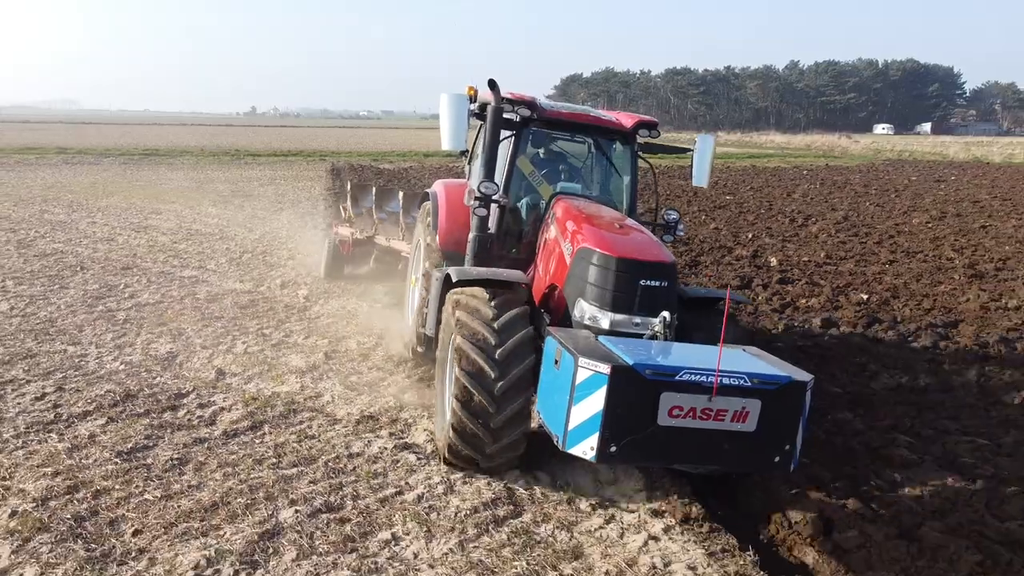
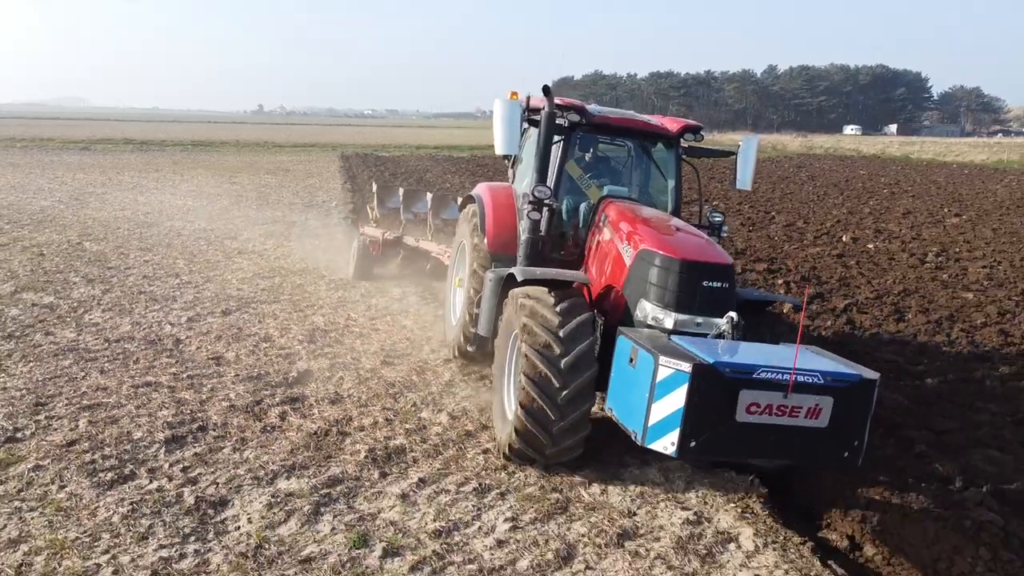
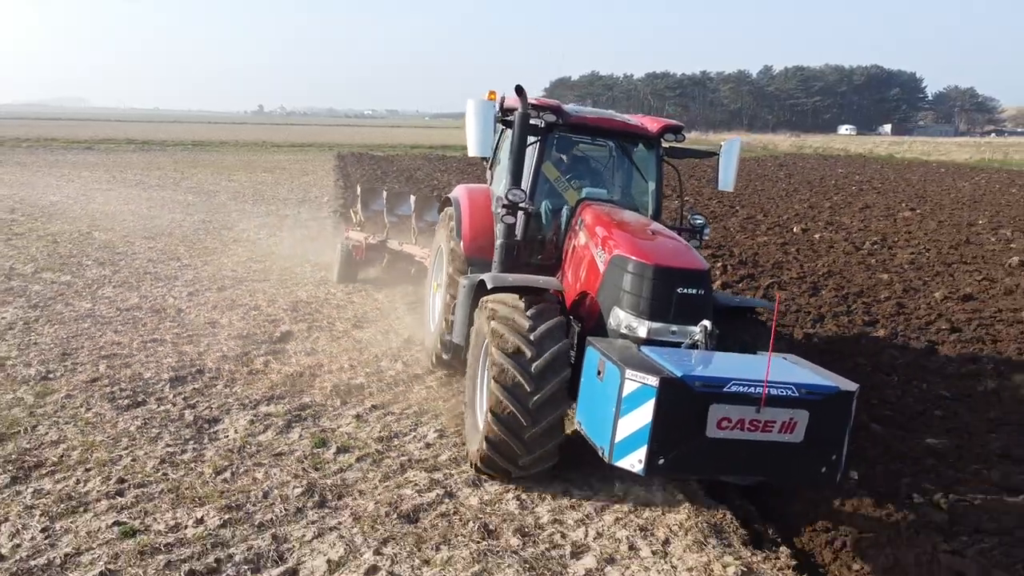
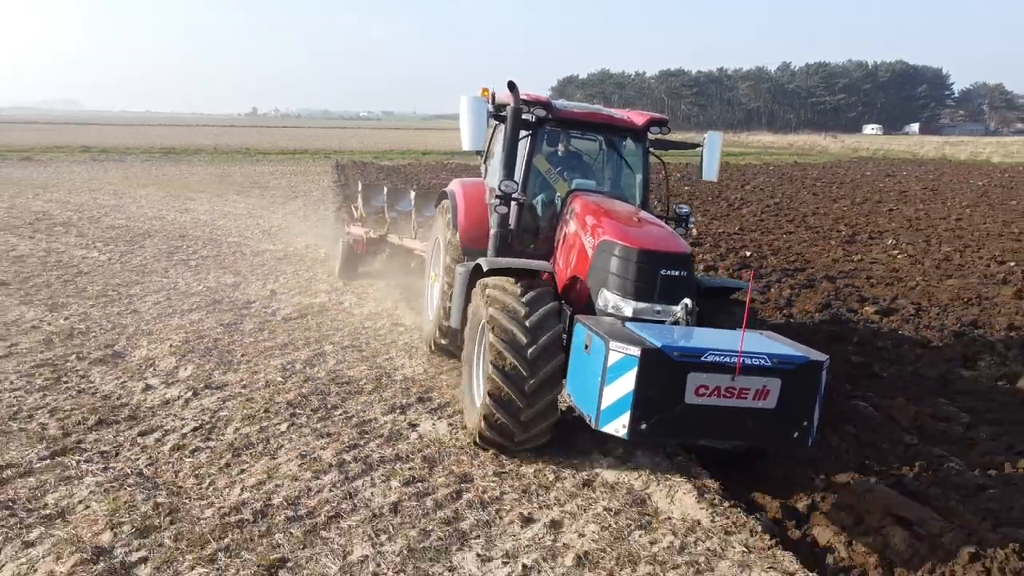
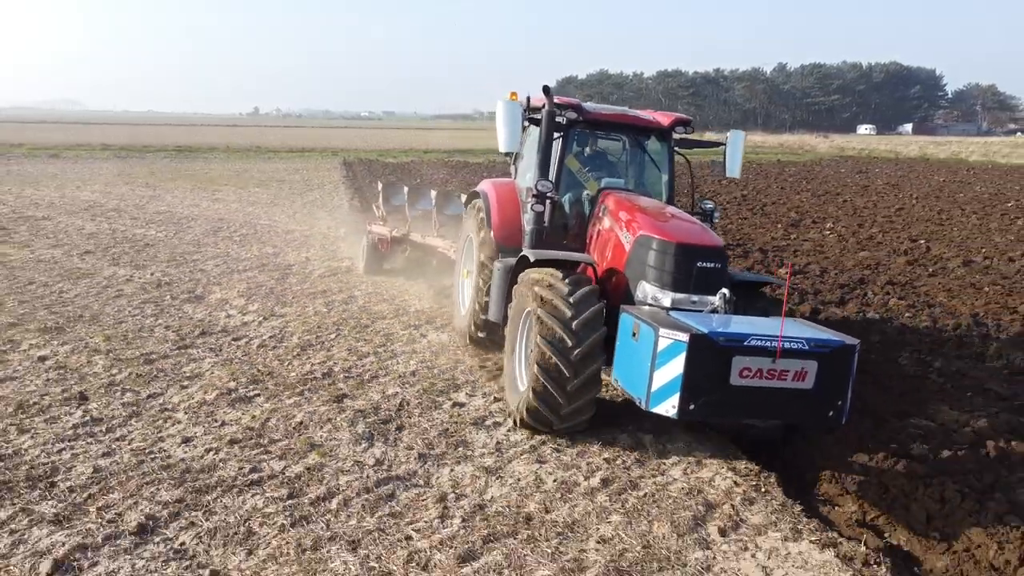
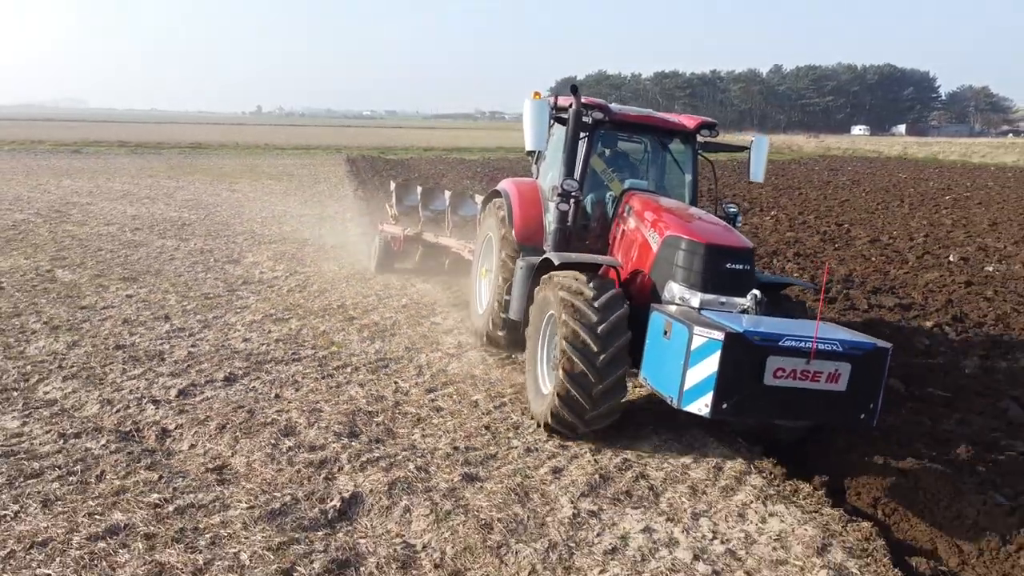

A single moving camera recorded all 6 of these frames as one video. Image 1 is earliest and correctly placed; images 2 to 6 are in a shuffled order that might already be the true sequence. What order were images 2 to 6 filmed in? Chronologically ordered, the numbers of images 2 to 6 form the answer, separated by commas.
4, 5, 6, 2, 3
